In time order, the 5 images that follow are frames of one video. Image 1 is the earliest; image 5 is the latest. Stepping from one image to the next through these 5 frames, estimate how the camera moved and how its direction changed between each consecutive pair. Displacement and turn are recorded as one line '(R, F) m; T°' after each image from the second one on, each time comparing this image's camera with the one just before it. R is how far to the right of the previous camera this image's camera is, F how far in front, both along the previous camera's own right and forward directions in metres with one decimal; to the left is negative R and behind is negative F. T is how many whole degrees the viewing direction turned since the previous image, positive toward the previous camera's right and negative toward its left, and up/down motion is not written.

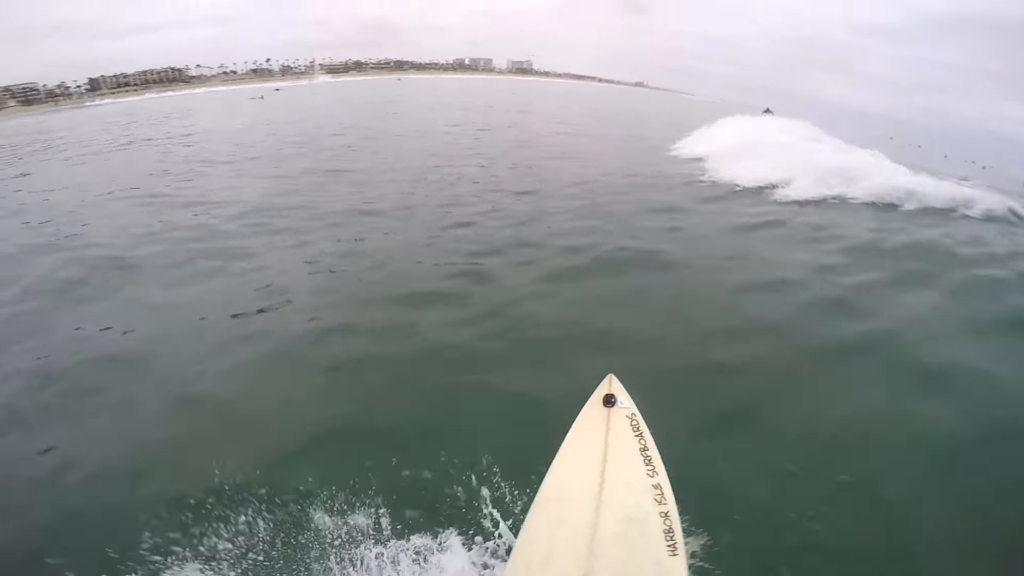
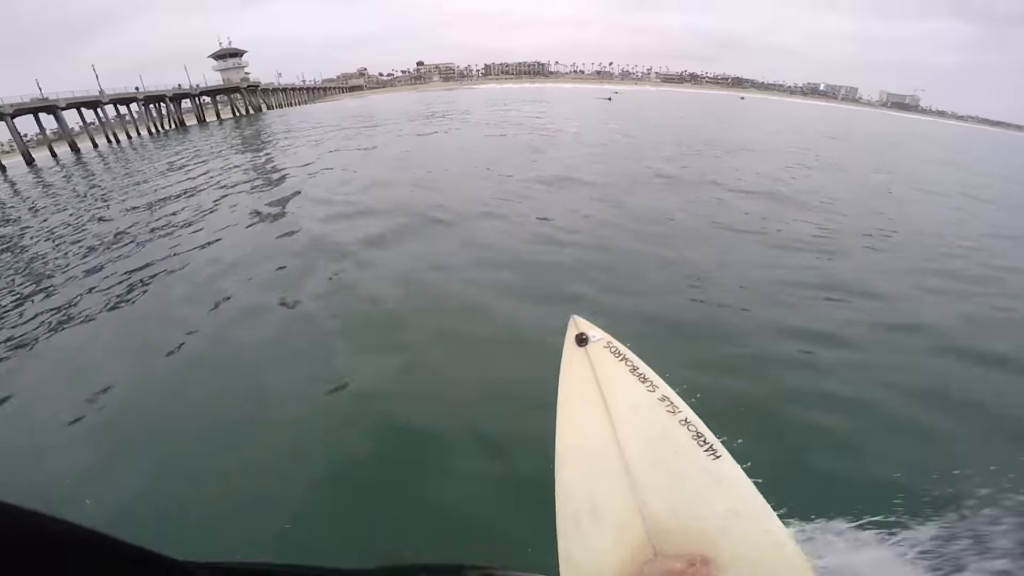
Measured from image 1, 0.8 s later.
(+0.8, -1.2) m; -26°
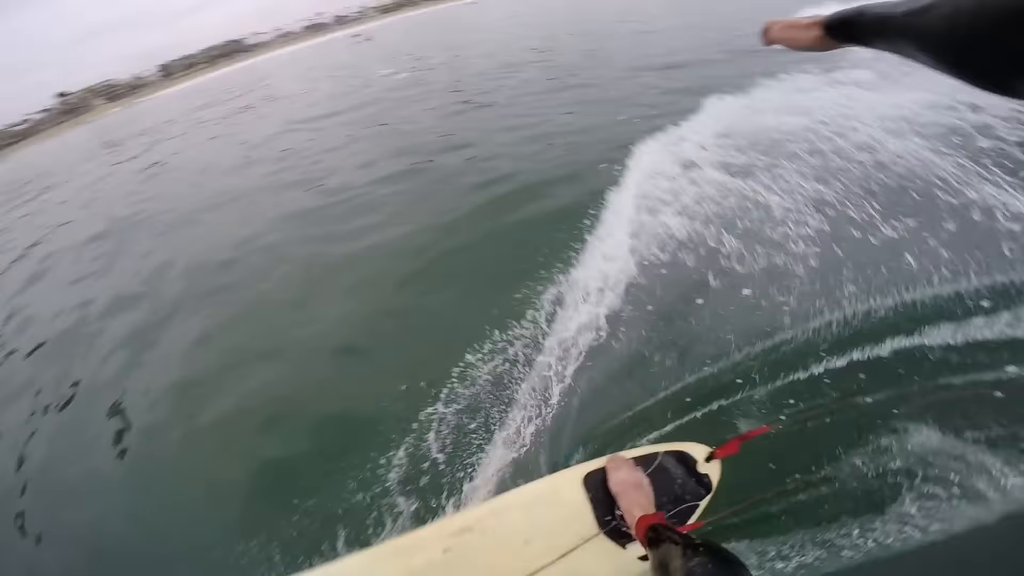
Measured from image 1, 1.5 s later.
(+0.5, -0.8) m; -10°
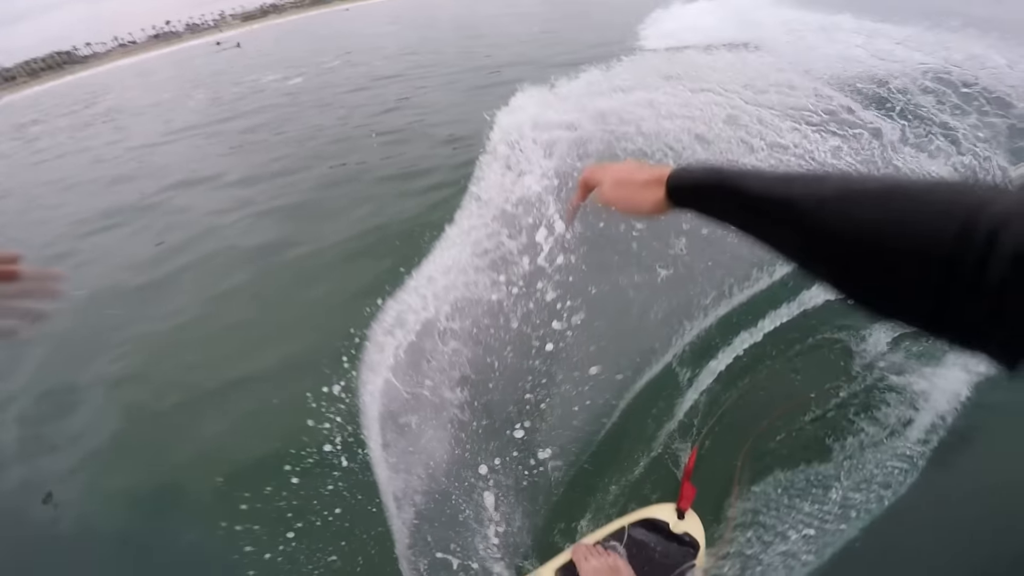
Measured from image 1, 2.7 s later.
(-0.2, +0.8) m; +11°
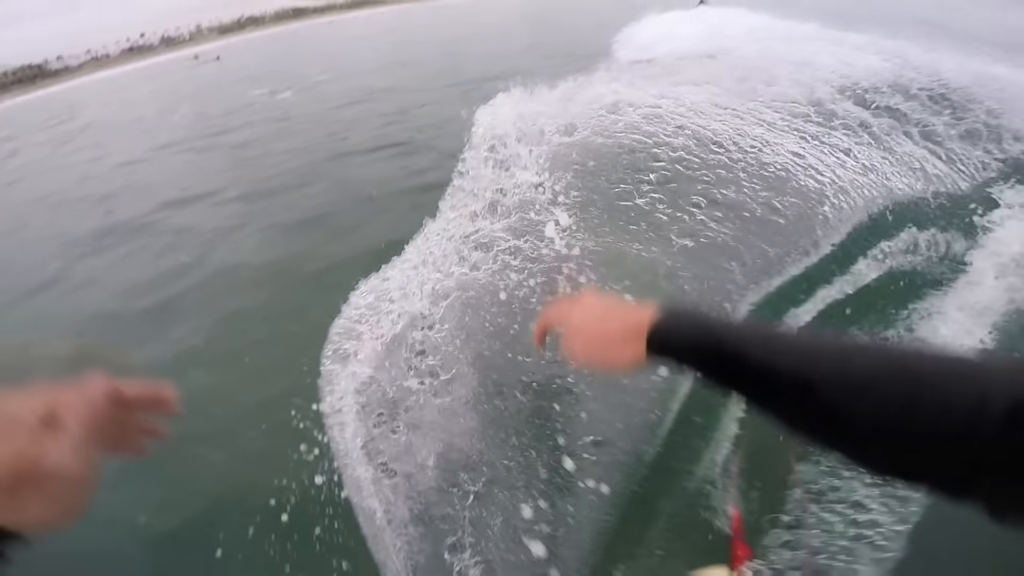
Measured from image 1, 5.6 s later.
(-0.3, +0.1) m; +2°
